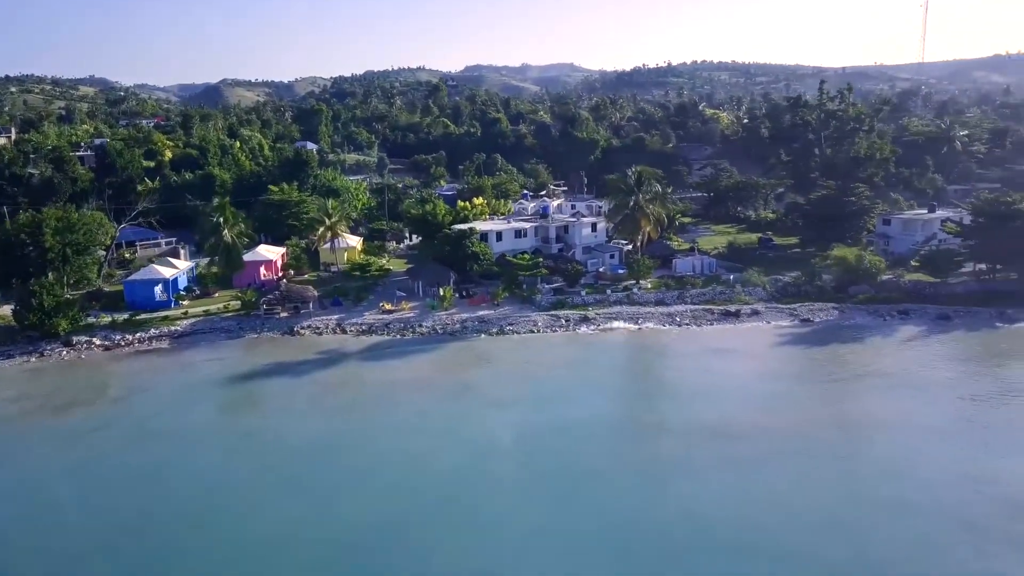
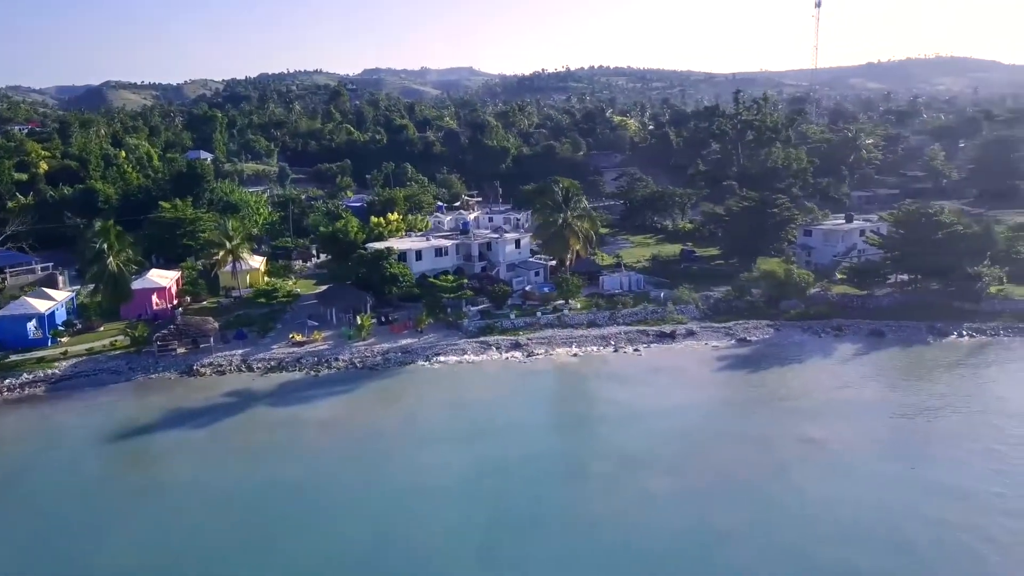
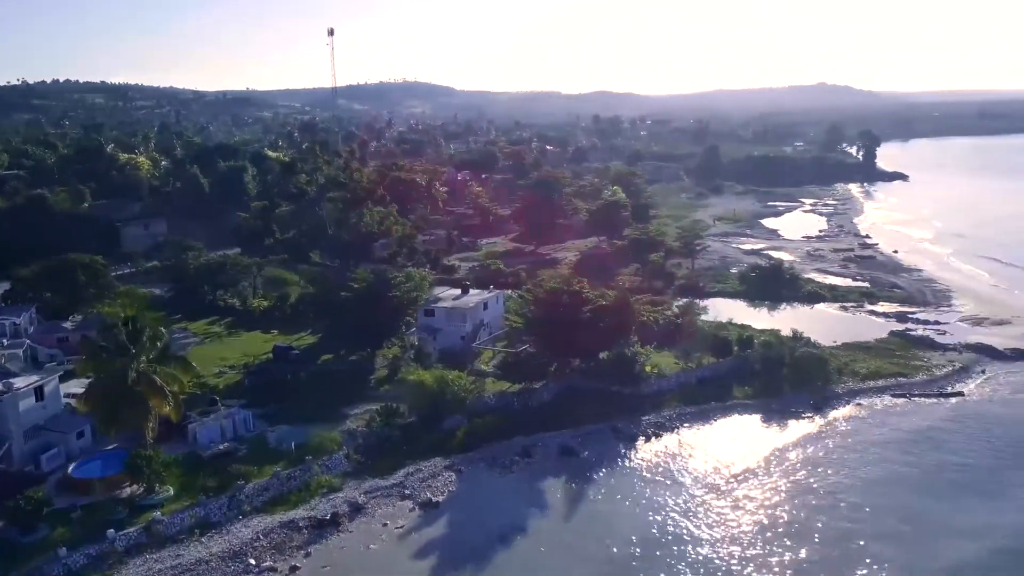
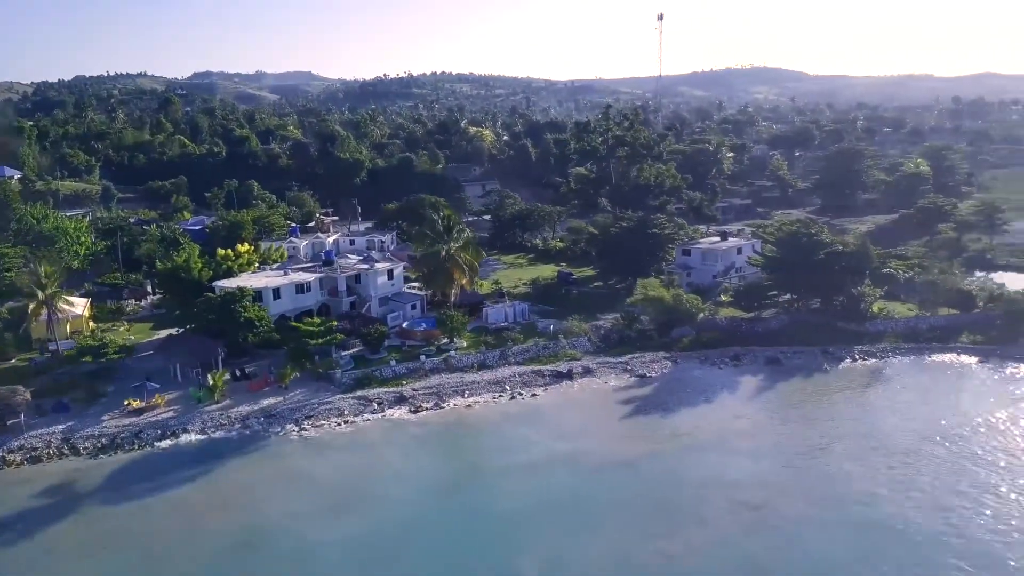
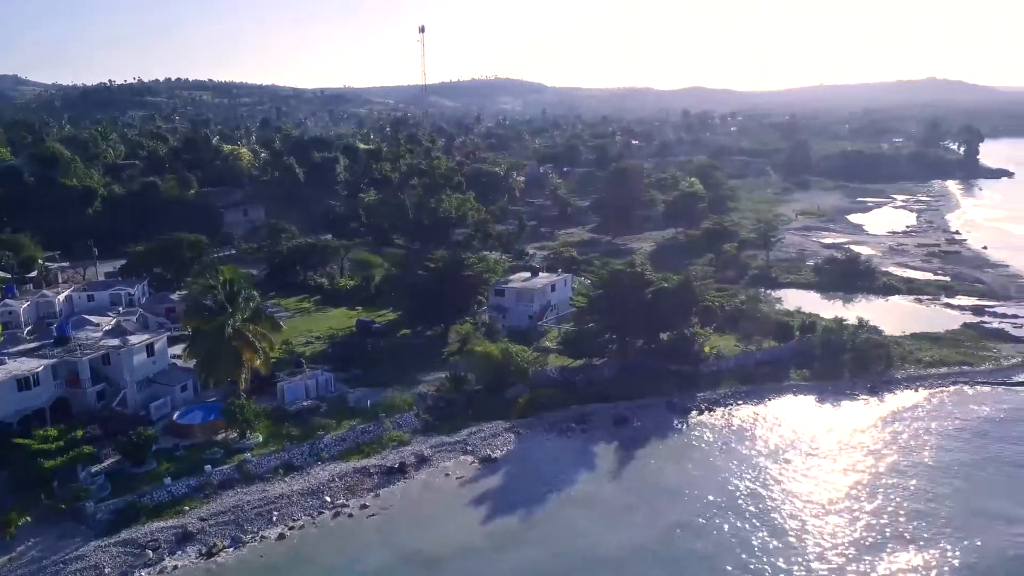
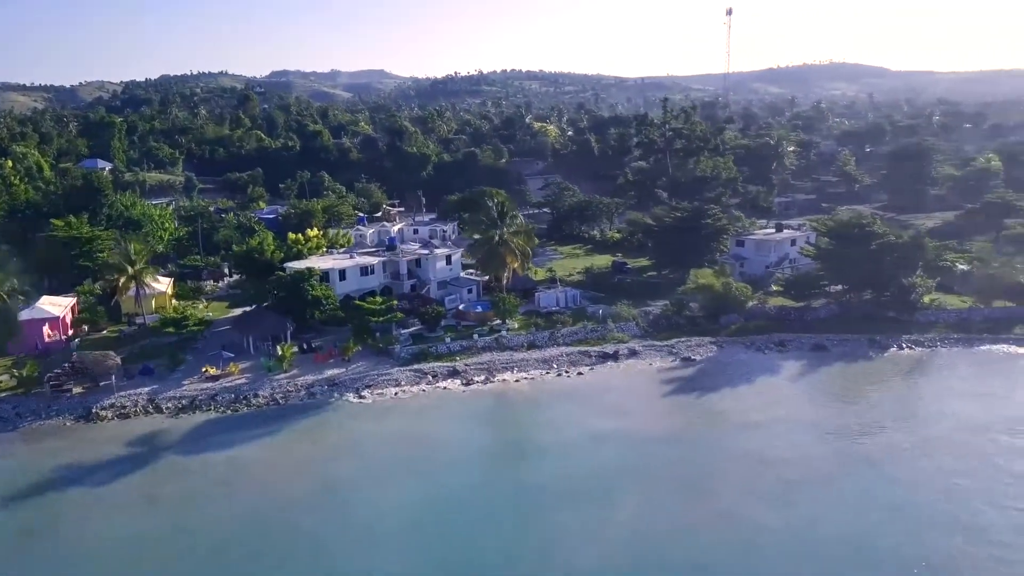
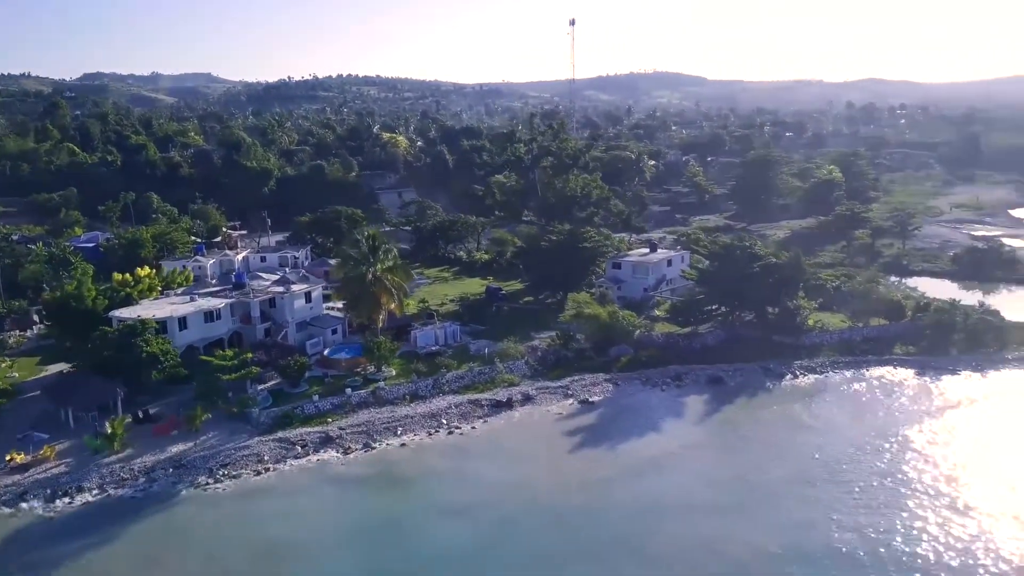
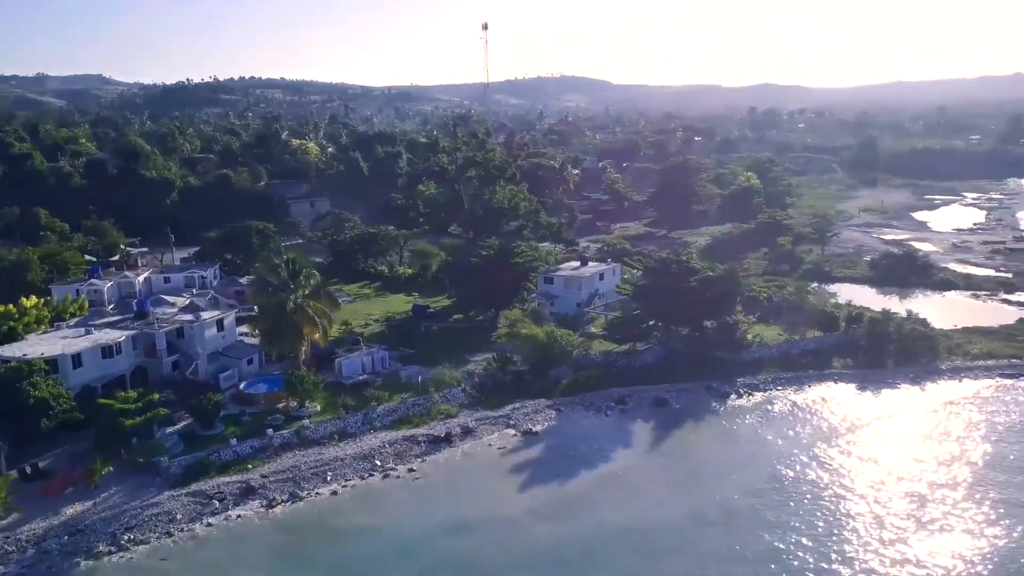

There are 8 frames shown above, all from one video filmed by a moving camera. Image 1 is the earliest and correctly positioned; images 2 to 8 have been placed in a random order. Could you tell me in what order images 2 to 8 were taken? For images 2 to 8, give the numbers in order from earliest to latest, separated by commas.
2, 6, 4, 7, 8, 5, 3
